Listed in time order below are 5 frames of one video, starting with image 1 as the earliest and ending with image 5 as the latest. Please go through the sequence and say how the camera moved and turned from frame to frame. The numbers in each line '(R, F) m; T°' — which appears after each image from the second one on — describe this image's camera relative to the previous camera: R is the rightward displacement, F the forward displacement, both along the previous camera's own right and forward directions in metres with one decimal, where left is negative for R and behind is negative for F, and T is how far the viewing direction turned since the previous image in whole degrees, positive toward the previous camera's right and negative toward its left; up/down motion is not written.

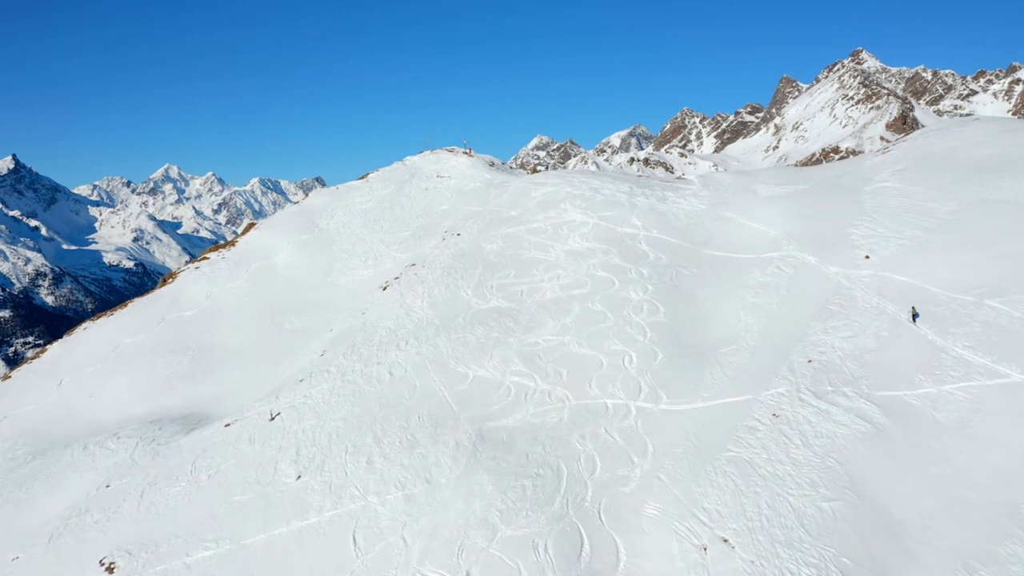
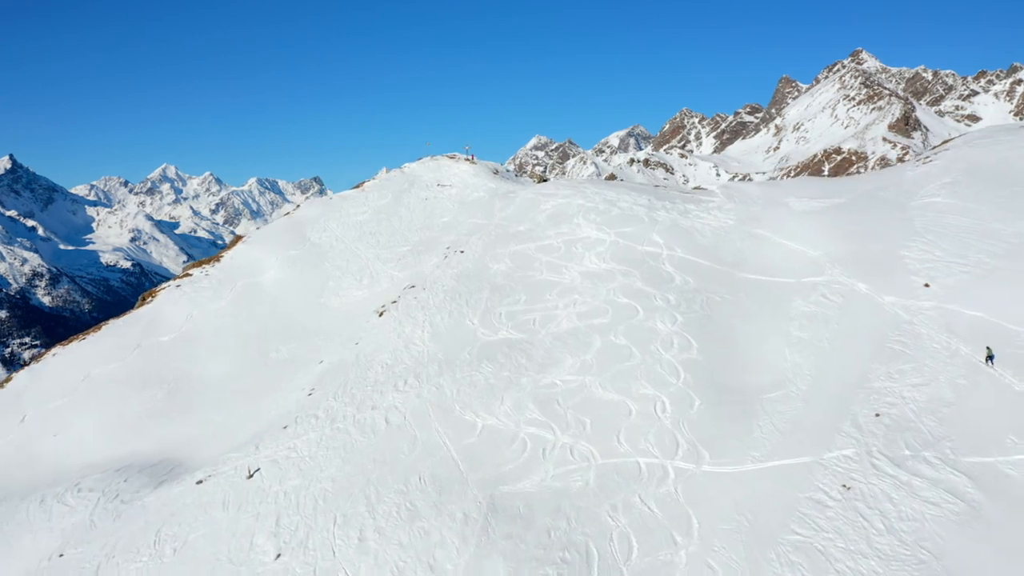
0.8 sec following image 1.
(-0.5, +3.6) m; 0°
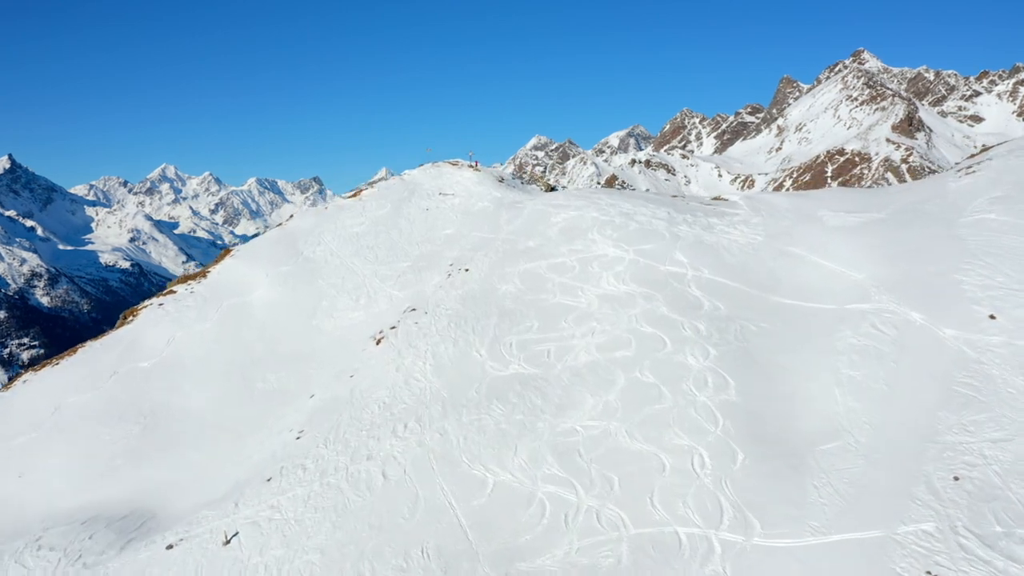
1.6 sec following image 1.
(-0.4, +3.0) m; 0°
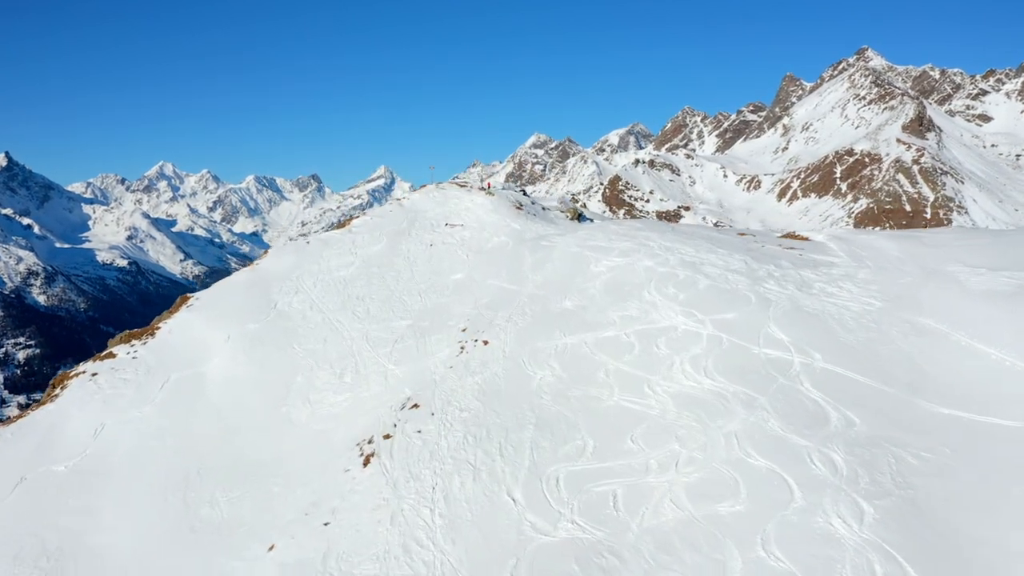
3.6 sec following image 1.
(-1.1, +8.7) m; 0°
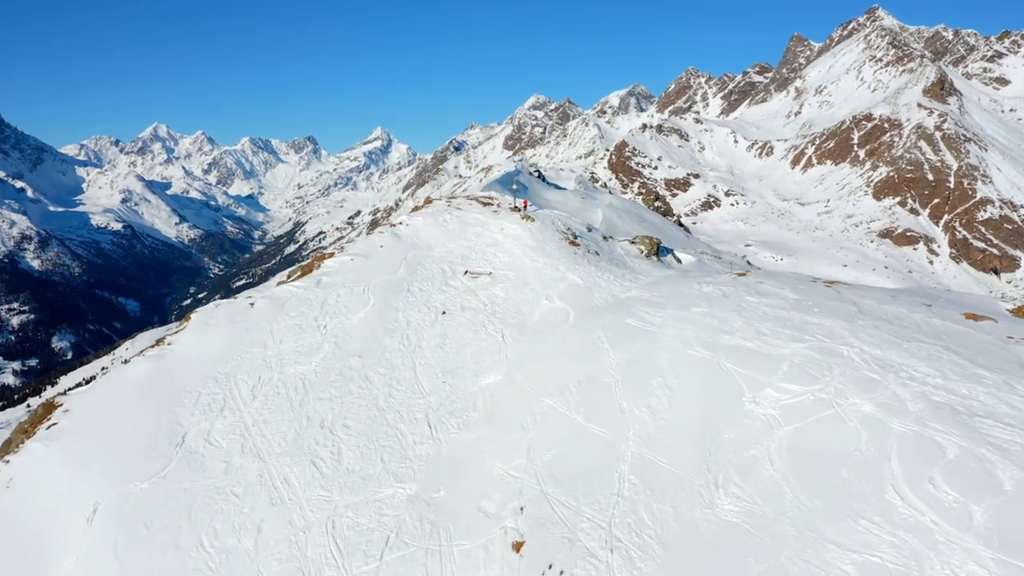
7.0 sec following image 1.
(-1.8, +14.3) m; 0°
